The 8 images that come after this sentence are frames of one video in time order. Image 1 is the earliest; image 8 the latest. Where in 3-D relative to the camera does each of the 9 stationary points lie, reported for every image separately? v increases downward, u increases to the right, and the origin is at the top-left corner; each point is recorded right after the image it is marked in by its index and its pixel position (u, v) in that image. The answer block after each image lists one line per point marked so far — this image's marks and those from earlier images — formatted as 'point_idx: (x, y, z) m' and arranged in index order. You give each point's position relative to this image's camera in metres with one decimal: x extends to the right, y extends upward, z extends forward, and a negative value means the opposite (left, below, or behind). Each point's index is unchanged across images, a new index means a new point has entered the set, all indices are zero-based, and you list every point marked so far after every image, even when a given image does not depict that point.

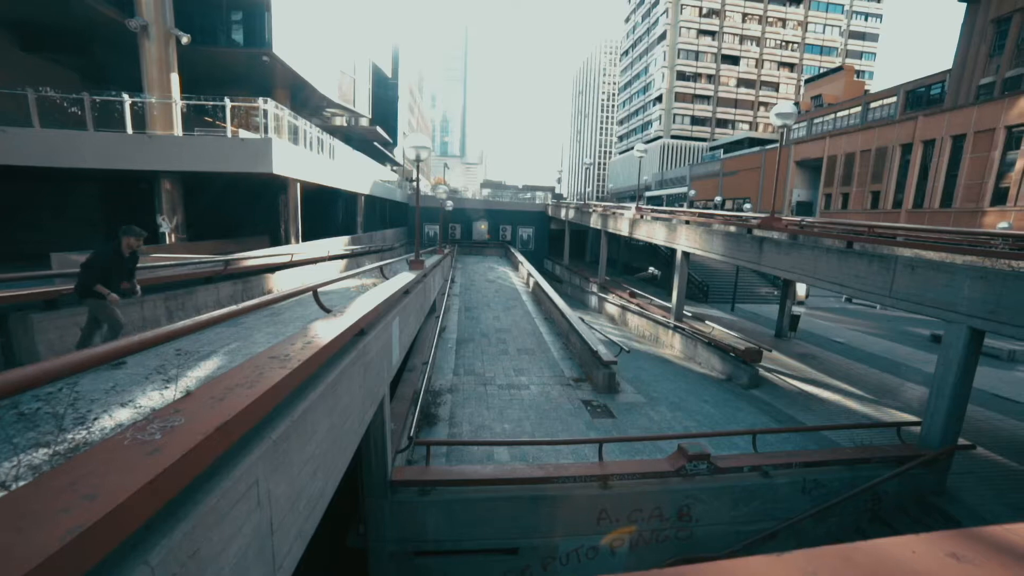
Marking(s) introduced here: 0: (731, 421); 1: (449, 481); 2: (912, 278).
0: (+4.5, -2.8, +8.4) m
1: (-0.8, -2.4, +5.4) m
2: (+6.6, +0.2, +6.8) m
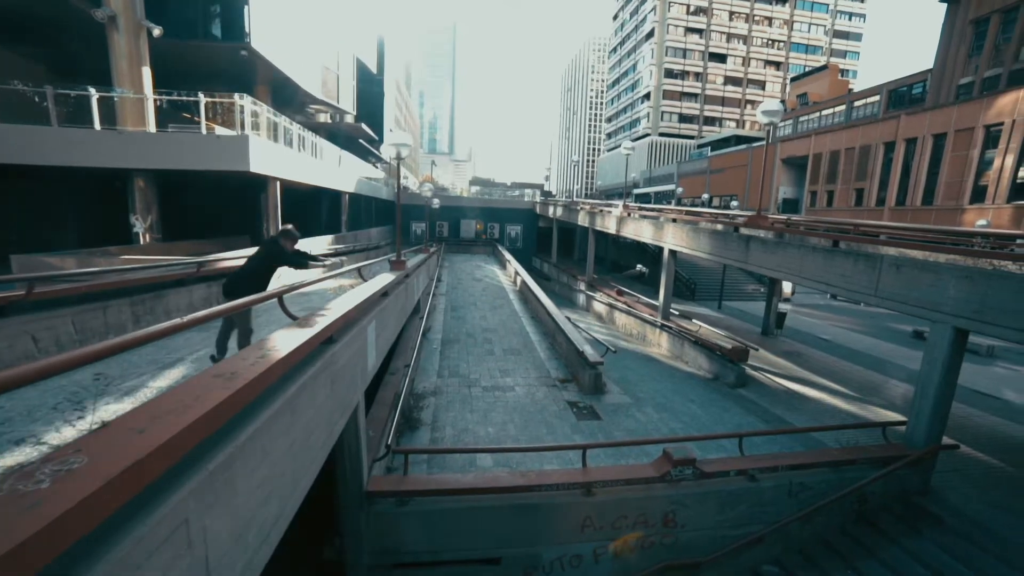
0: (+4.1, -2.7, +8.4) m
1: (-1.0, -2.5, +5.2) m
2: (+6.3, +0.2, +6.8) m
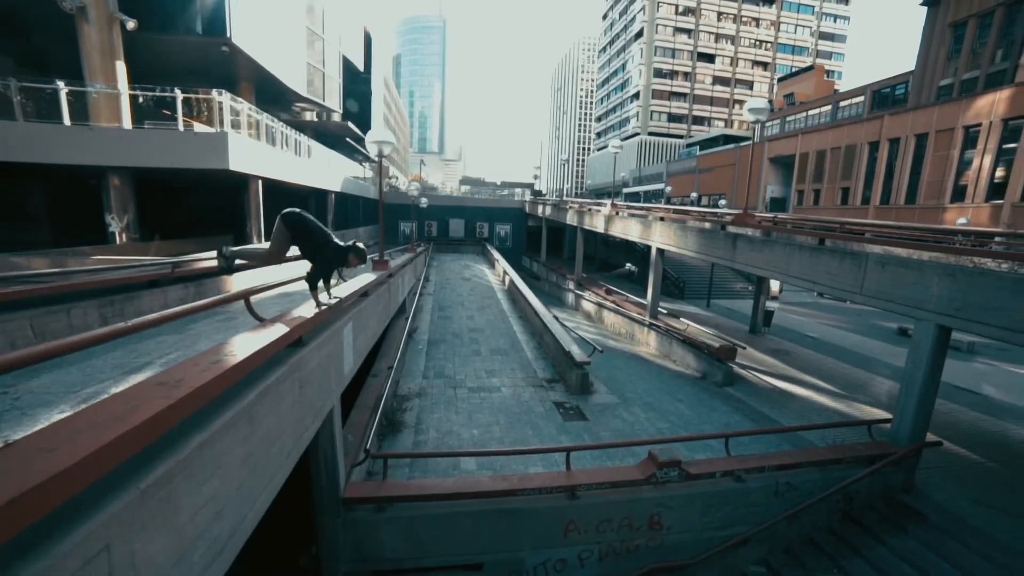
0: (+3.9, -2.7, +8.3) m
1: (-1.3, -2.5, +5.0) m
2: (+6.0, +0.2, +6.8) m
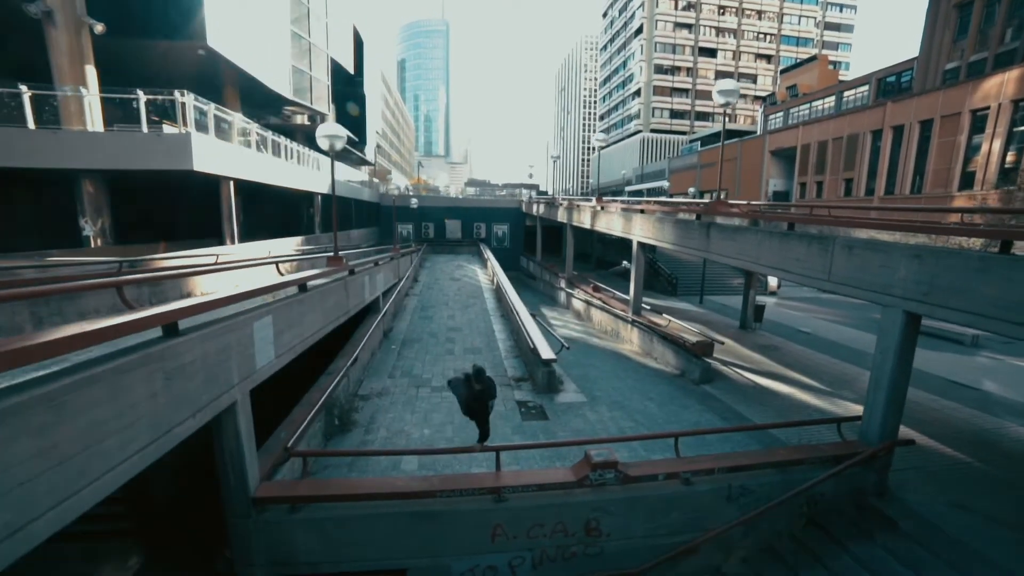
0: (+3.0, -2.5, +7.9) m
1: (-2.2, -2.3, +4.7) m
2: (+5.1, +0.4, +6.3) m
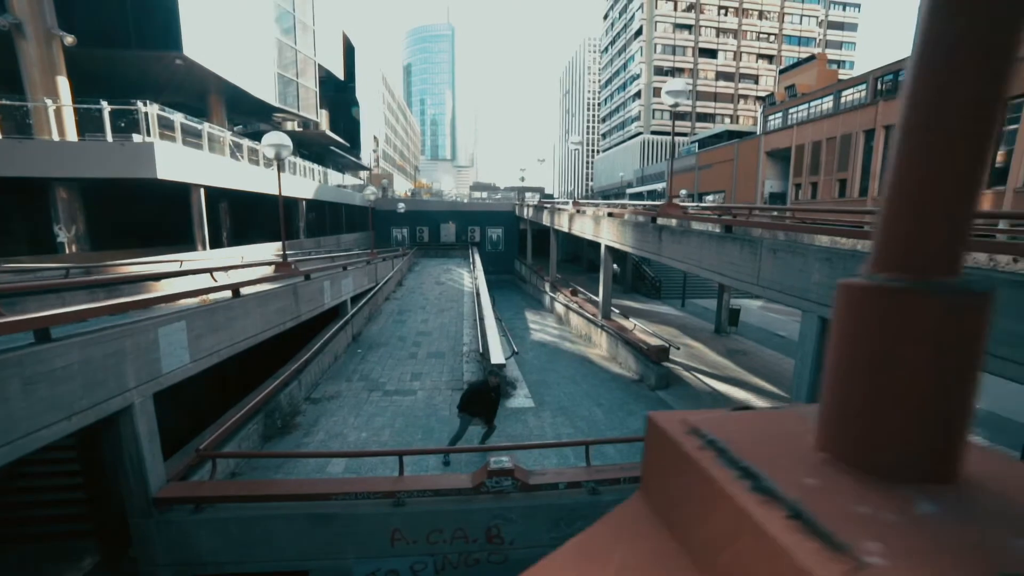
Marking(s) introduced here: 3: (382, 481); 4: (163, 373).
0: (+1.9, -2.6, +7.9) m
1: (-3.4, -2.4, +4.8) m
2: (+3.9, +0.4, +6.3) m
3: (-1.6, -2.3, +5.1) m
4: (-4.1, -1.0, +4.9) m
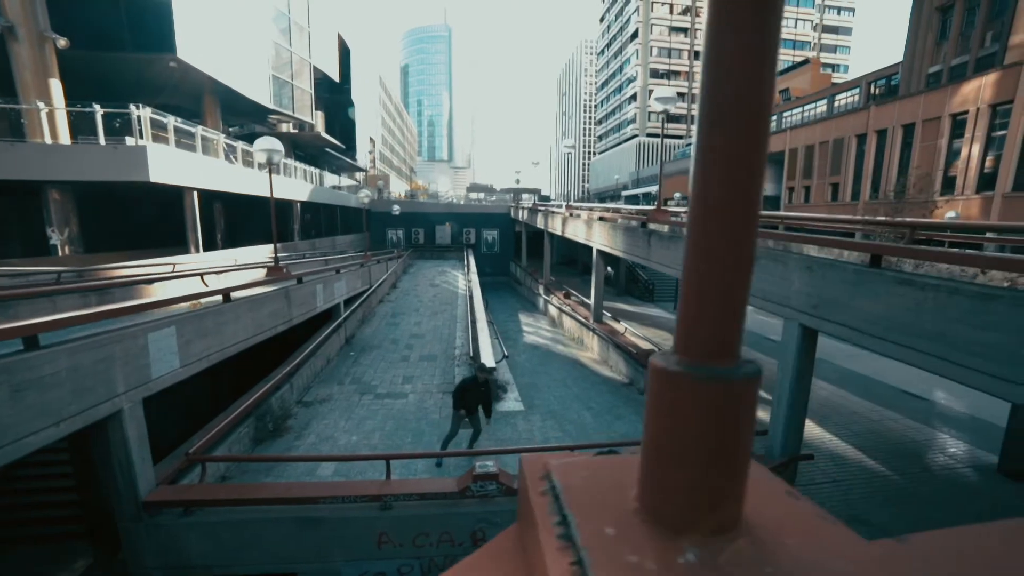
0: (+1.7, -2.7, +8.0) m
1: (-3.5, -2.5, +4.9) m
2: (+3.8, +0.3, +6.4) m
3: (-1.7, -2.4, +5.1) m
4: (-4.3, -1.1, +5.0) m
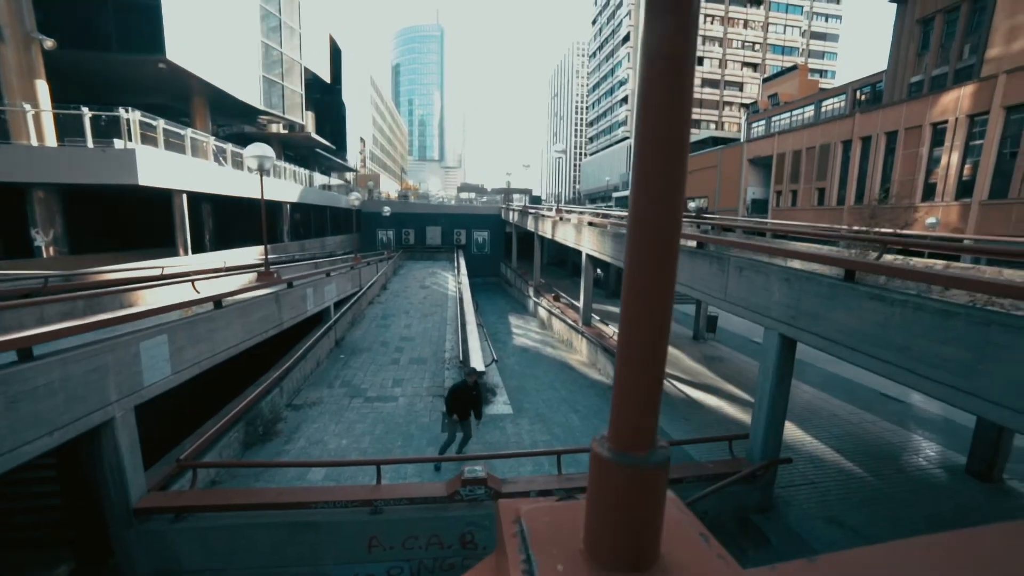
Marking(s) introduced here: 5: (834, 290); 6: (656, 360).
0: (+1.5, -2.9, +8.2) m
1: (-3.7, -2.6, +5.0) m
2: (+3.6, +0.1, +6.6) m
3: (-1.9, -2.5, +5.3) m
4: (-4.5, -1.2, +5.1) m
5: (+3.9, 0.0, +5.0) m
6: (+0.4, -0.2, +1.2) m
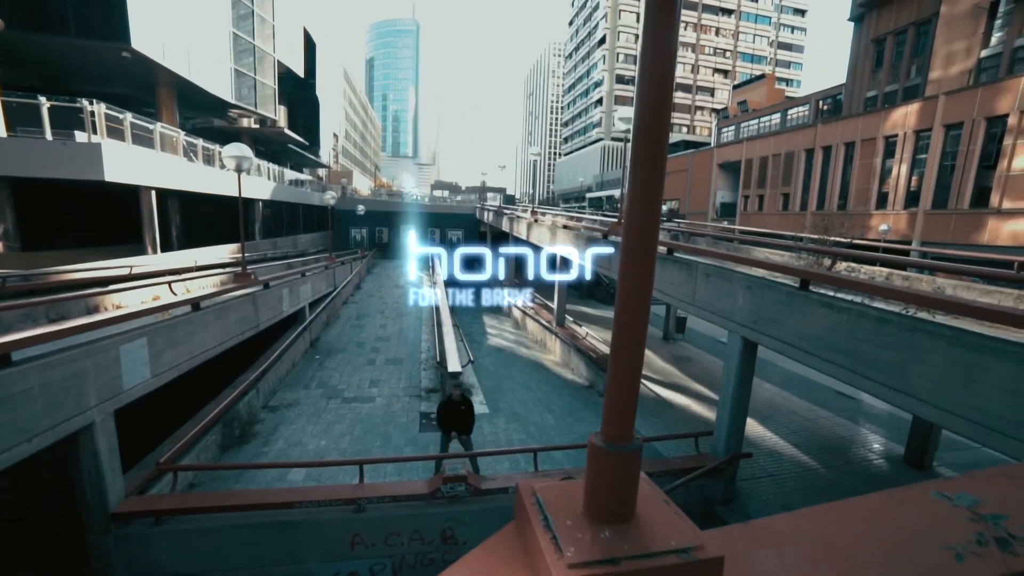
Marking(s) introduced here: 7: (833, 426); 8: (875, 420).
0: (+1.1, -2.9, +8.5) m
1: (-3.9, -2.7, +5.0) m
2: (+3.3, 0.0, +7.1) m
3: (-2.2, -2.6, +5.4) m
4: (-4.7, -1.2, +5.0) m
5: (+3.6, -0.1, +5.5) m
6: (+0.4, -0.3, +1.5) m
7: (+7.2, -3.1, +9.4) m
8: (+8.5, -3.1, +9.9) m
